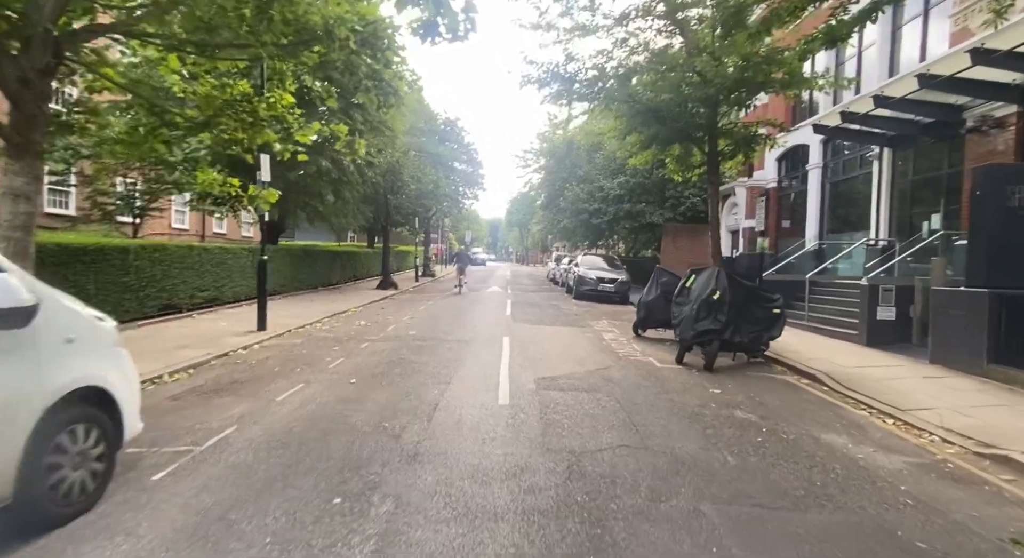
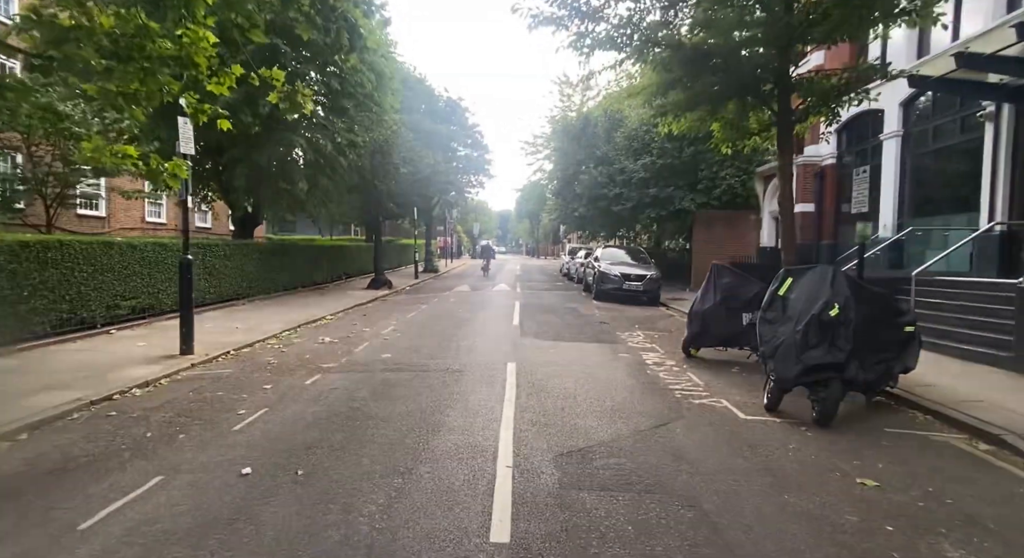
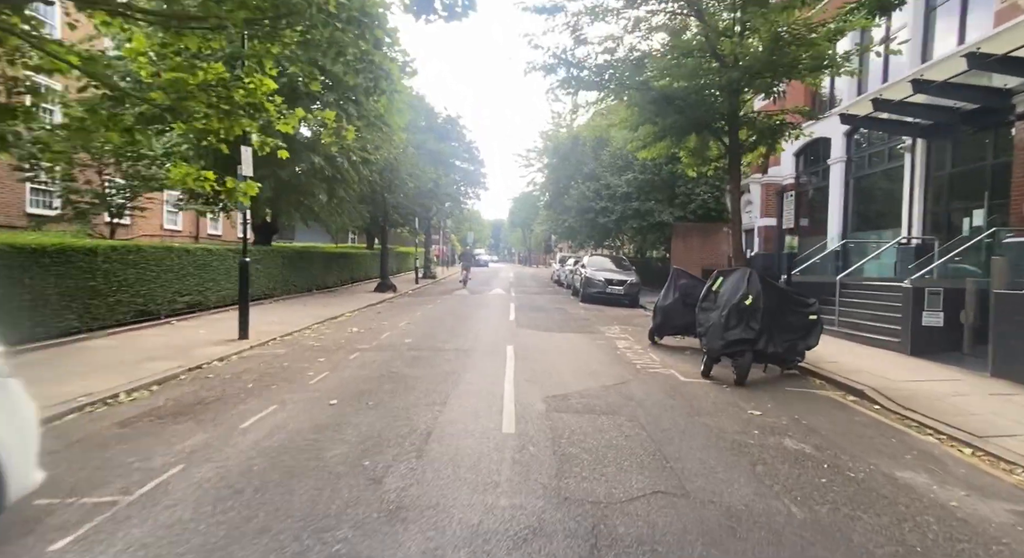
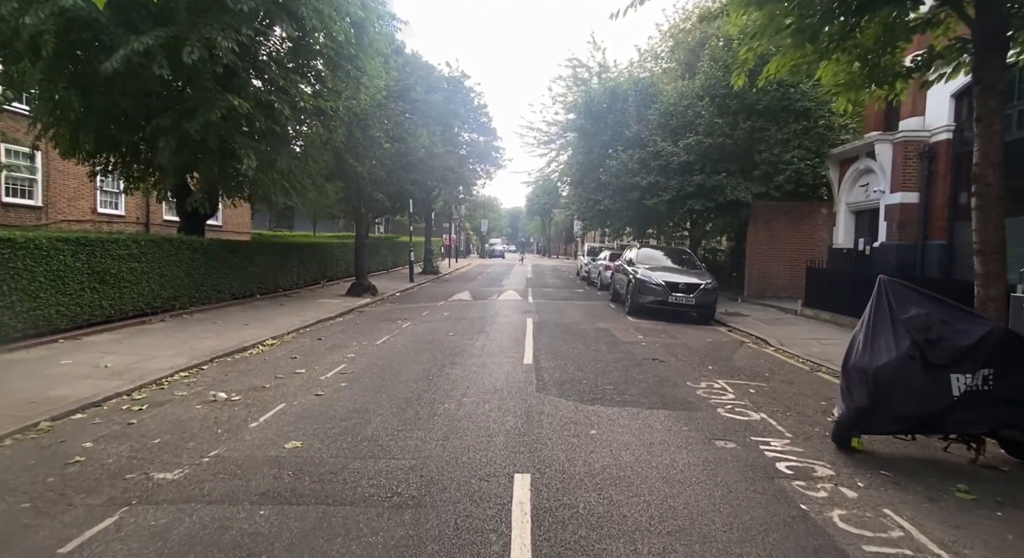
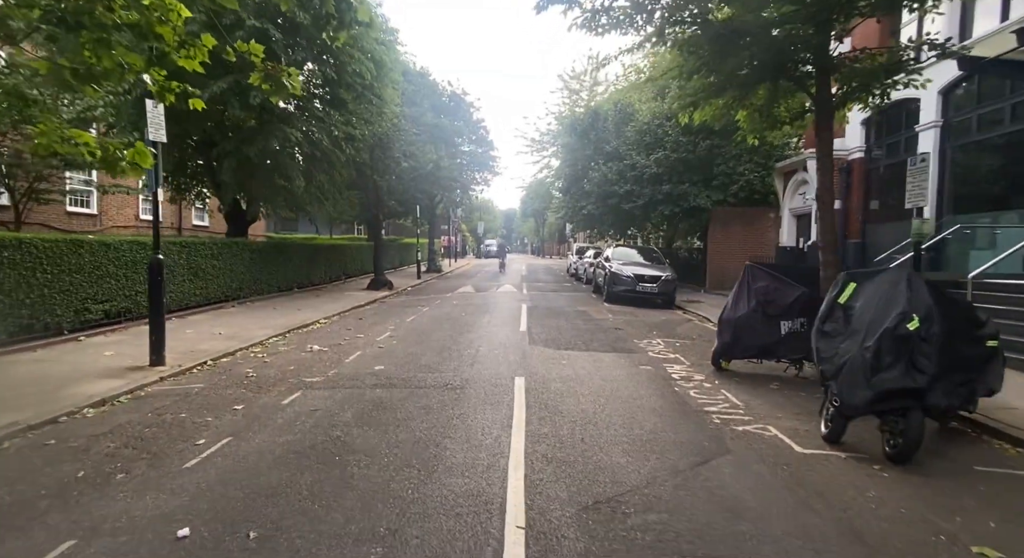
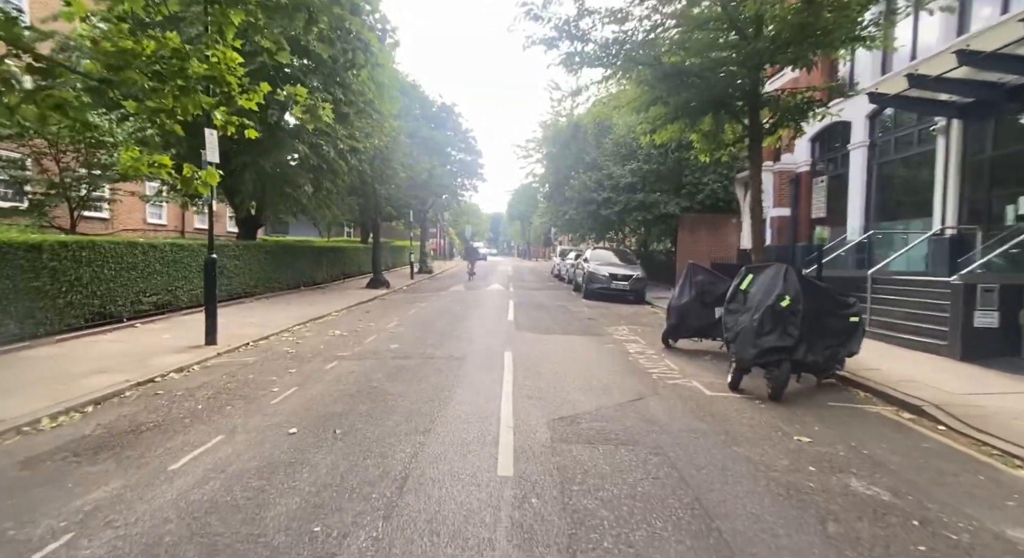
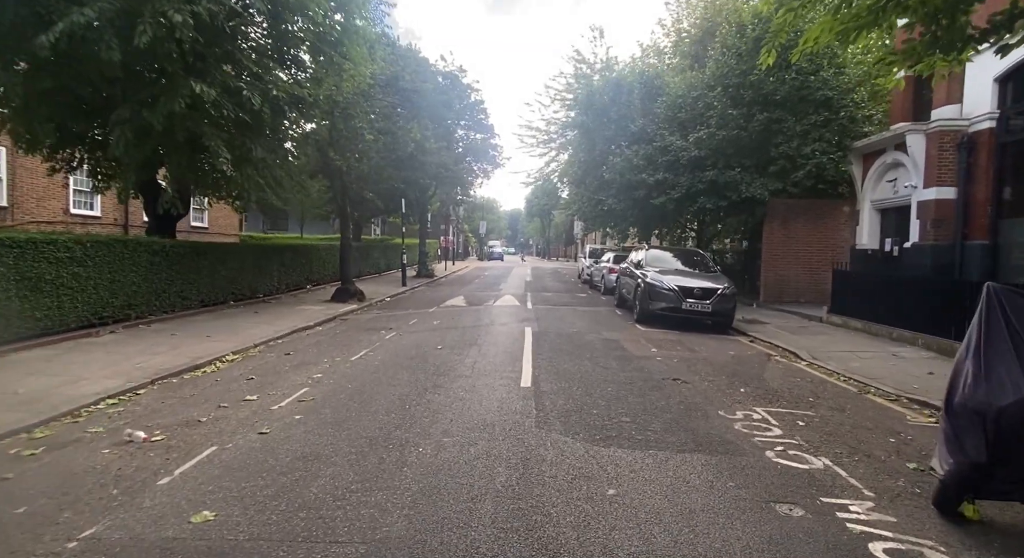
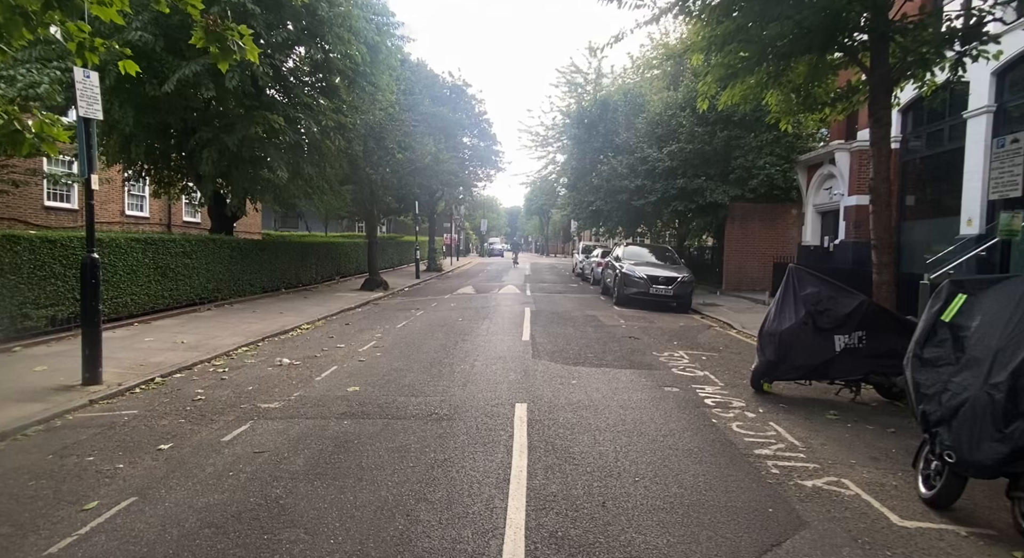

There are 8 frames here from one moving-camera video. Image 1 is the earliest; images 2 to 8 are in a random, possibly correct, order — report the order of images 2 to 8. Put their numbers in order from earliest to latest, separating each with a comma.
3, 6, 2, 5, 8, 4, 7
